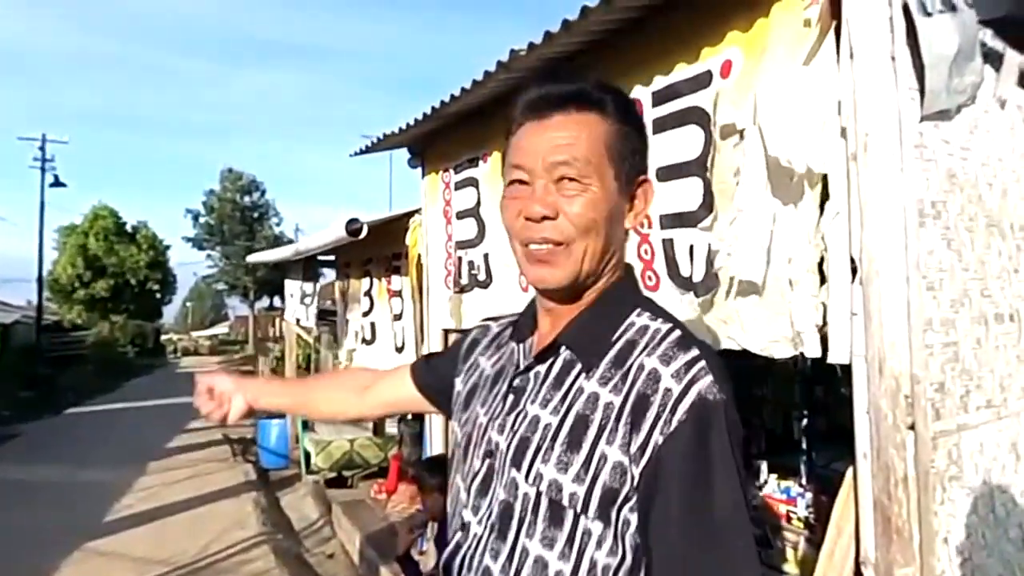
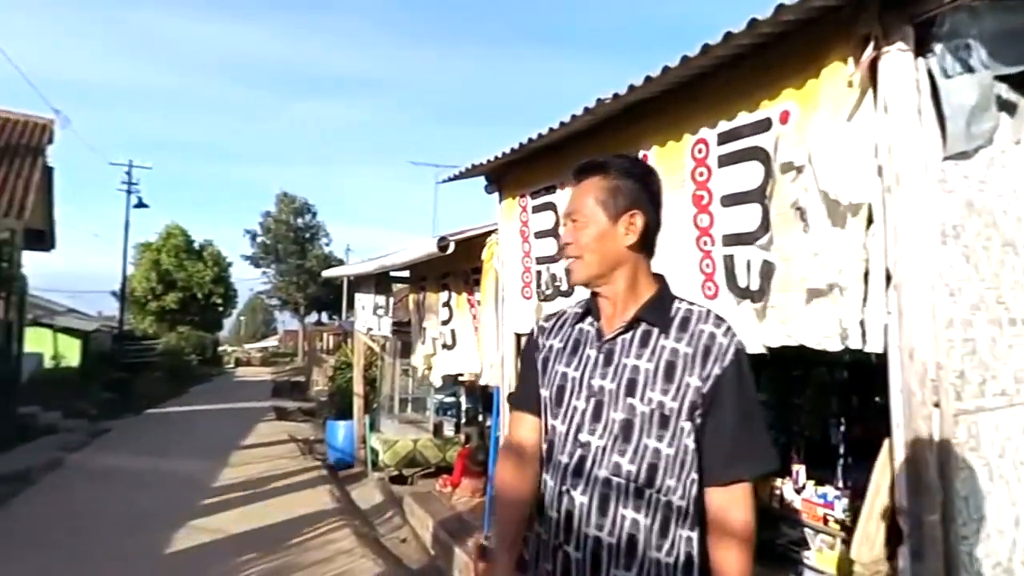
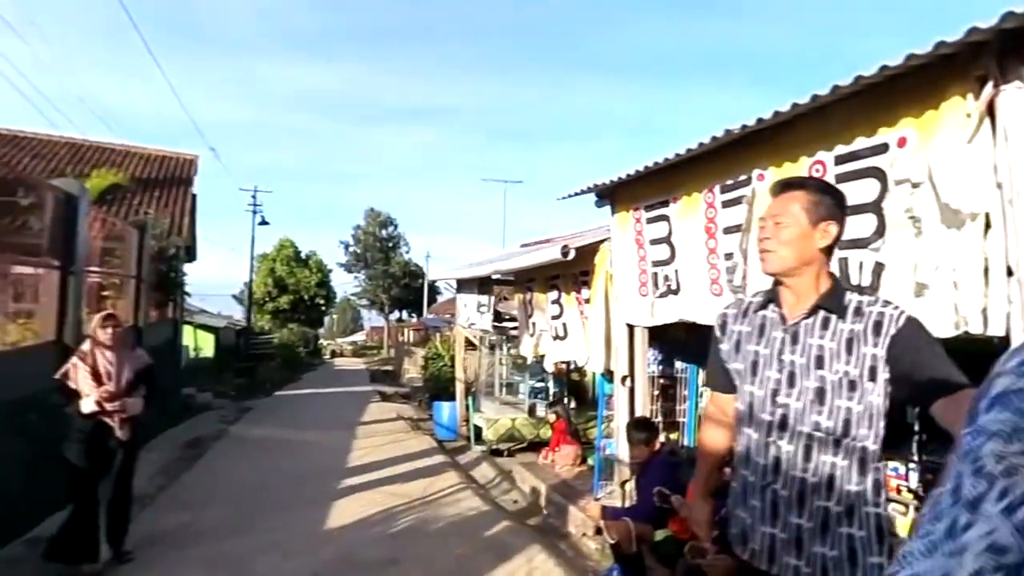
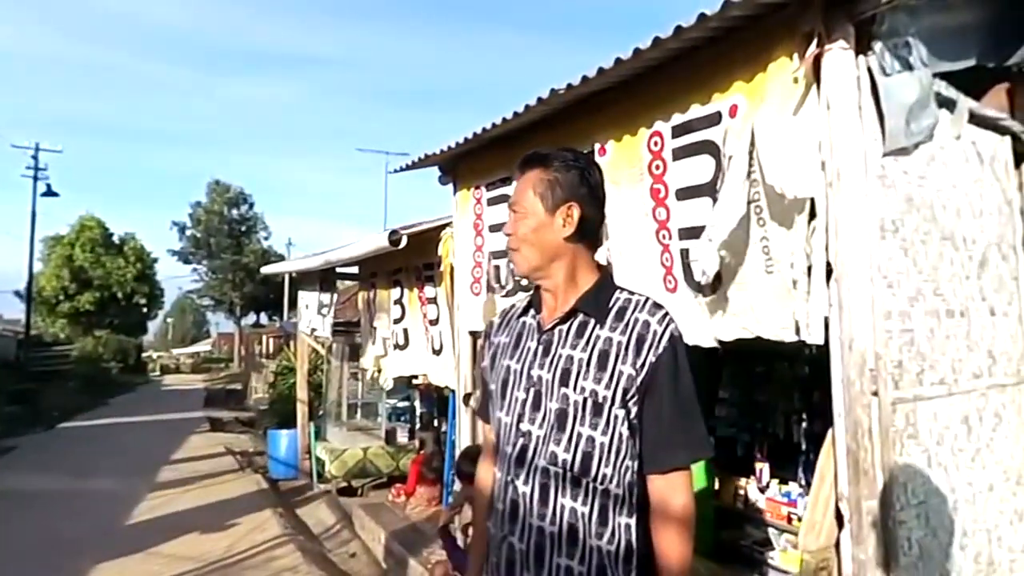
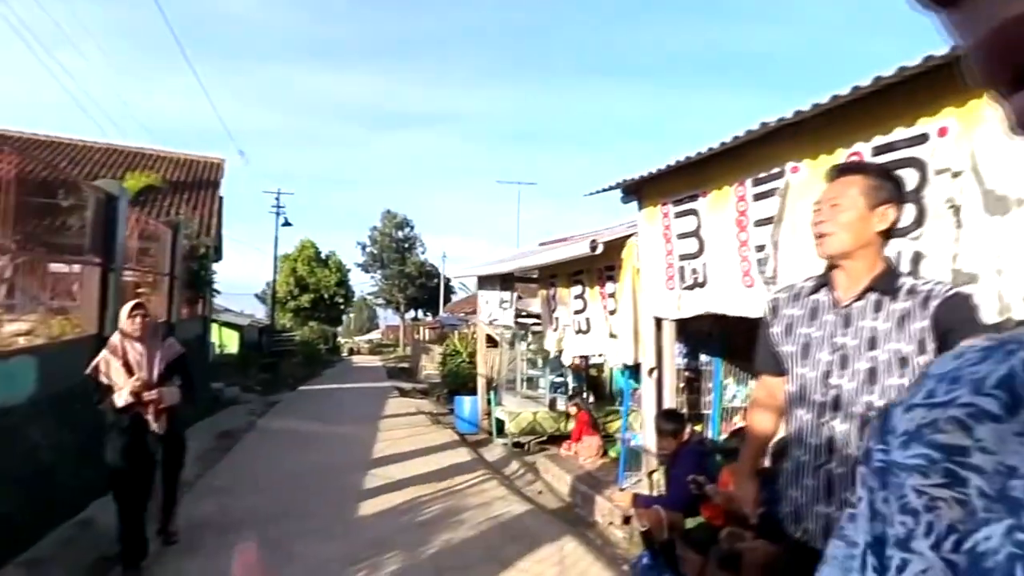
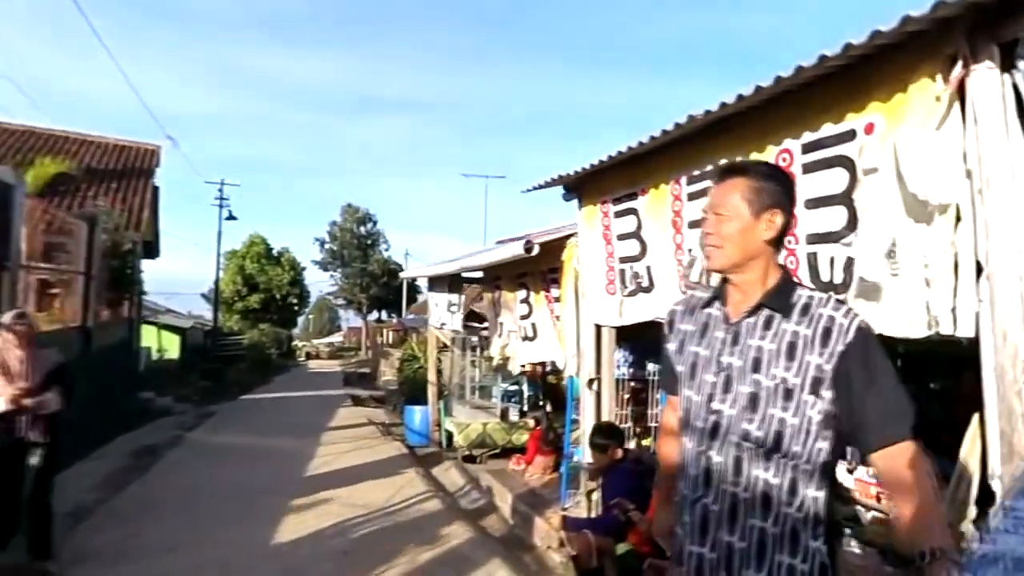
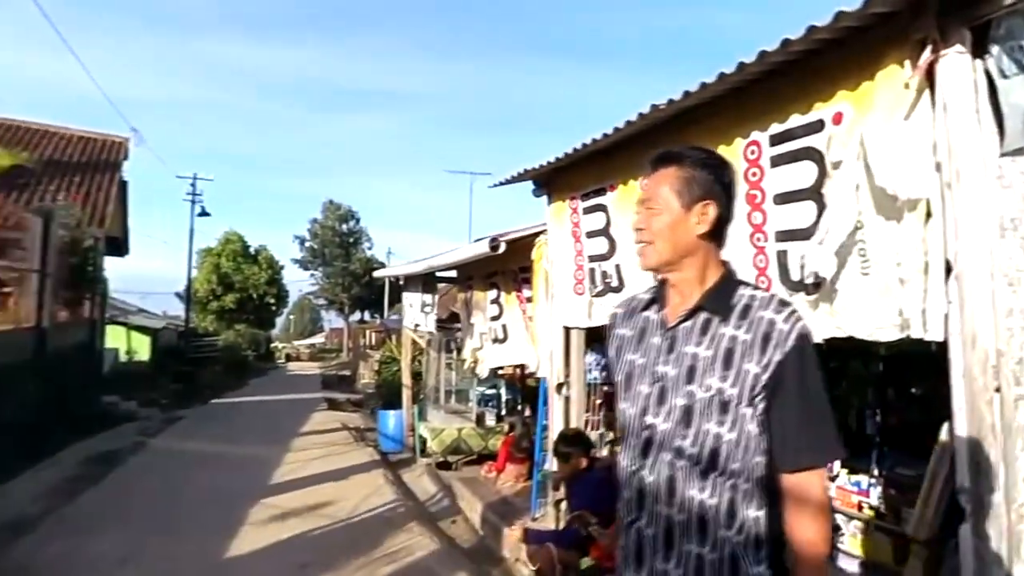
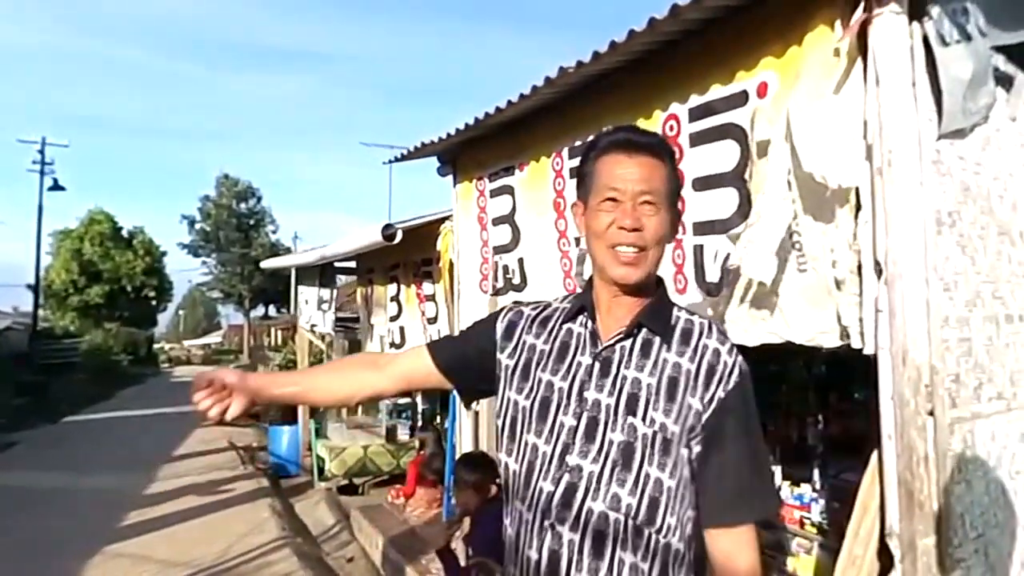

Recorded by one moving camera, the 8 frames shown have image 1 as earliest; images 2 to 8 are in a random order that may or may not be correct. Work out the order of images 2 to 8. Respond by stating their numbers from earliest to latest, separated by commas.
8, 4, 2, 7, 6, 3, 5
